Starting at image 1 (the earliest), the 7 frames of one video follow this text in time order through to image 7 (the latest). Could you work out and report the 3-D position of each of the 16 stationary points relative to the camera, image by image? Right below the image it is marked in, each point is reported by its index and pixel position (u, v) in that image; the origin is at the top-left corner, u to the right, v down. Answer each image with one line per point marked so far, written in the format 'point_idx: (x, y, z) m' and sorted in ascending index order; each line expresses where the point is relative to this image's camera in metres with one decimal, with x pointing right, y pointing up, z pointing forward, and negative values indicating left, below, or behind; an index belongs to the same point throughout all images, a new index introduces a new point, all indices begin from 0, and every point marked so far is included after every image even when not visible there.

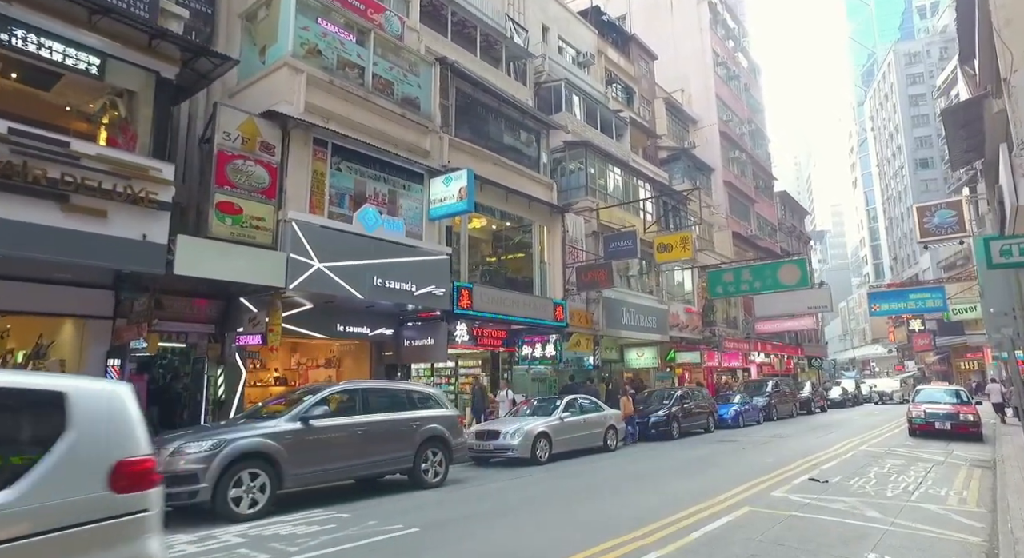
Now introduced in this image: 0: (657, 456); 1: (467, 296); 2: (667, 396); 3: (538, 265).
0: (+3.6, -4.4, +15.3) m
1: (-1.2, -0.4, +15.9) m
2: (+5.0, -3.8, +19.8) m
3: (+0.8, +0.4, +19.7) m
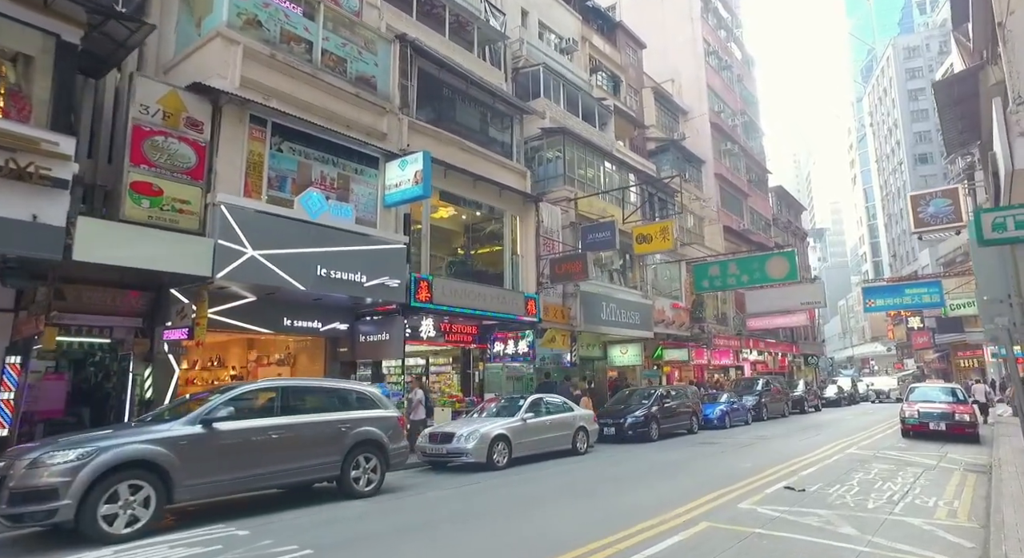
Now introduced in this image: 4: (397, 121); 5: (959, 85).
0: (+2.8, -4.2, +14.3) m
1: (-2.1, -0.2, +14.8) m
2: (+4.1, -3.6, +18.8) m
3: (-0.1, +0.7, +18.6) m
4: (-2.8, +3.9, +15.1) m
5: (+8.8, +3.8, +12.0) m
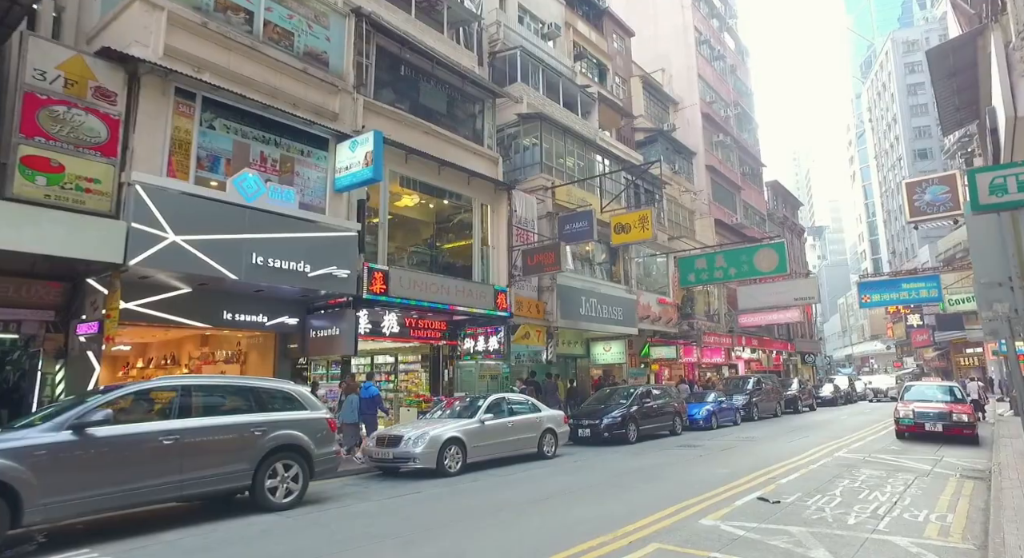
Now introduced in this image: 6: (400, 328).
0: (+1.9, -4.0, +13.2) m
1: (-2.9, 0.0, +13.8) m
2: (+3.3, -3.3, +17.7) m
3: (-0.9, +0.9, +17.6) m
4: (-3.7, +4.1, +14.0) m
5: (+7.9, +4.0, +11.0) m
6: (-2.8, -1.3, +15.6) m
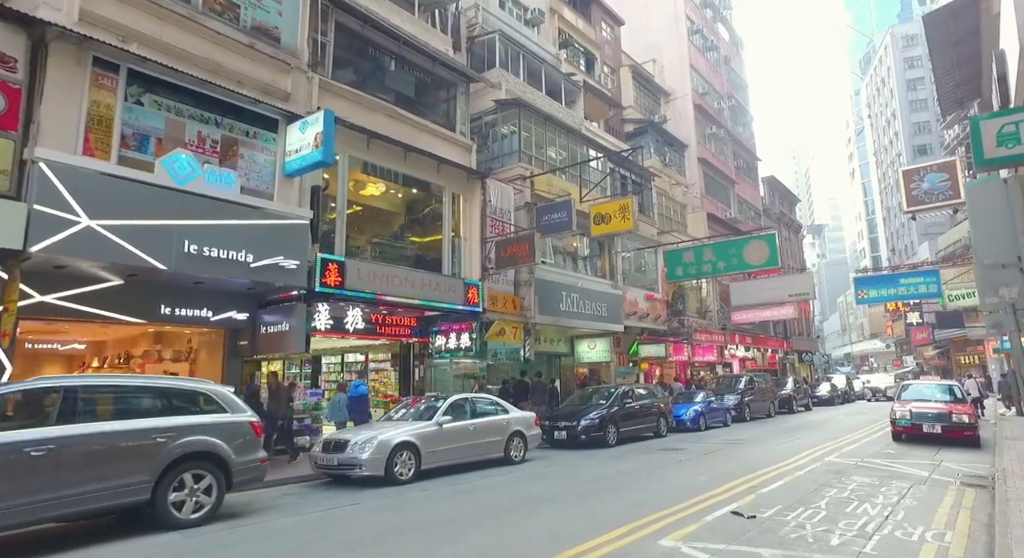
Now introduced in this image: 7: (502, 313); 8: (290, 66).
0: (+1.2, -3.8, +12.3) m
1: (-3.7, +0.2, +12.8) m
2: (+2.6, -3.2, +16.7) m
3: (-1.6, +1.0, +16.6) m
4: (-4.4, +4.2, +13.1) m
5: (+7.2, +4.2, +10.0) m
6: (-3.6, -1.1, +14.6) m
7: (-0.3, -1.0, +17.4) m
8: (-4.6, +4.4, +12.8) m
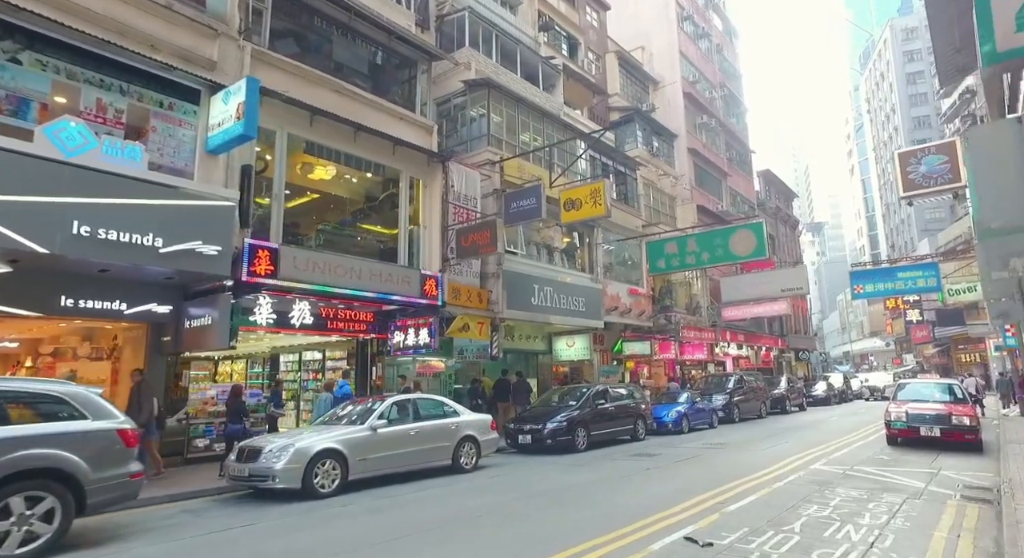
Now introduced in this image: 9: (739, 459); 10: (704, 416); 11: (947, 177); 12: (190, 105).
0: (+0.3, -3.6, +11.0) m
1: (-4.6, +0.4, +11.6) m
2: (+1.7, -2.9, +15.5) m
3: (-2.6, +1.3, +15.4) m
4: (-5.3, +4.4, +11.8) m
5: (+6.3, +4.5, +8.7) m
6: (-4.5, -0.9, +13.4) m
7: (-1.2, -0.7, +16.1) m
8: (-5.5, +4.6, +11.5) m
9: (+4.7, -3.7, +12.6) m
10: (+6.2, -4.4, +19.9) m
11: (+11.8, +2.7, +16.7) m
12: (-5.7, +3.1, +10.9) m
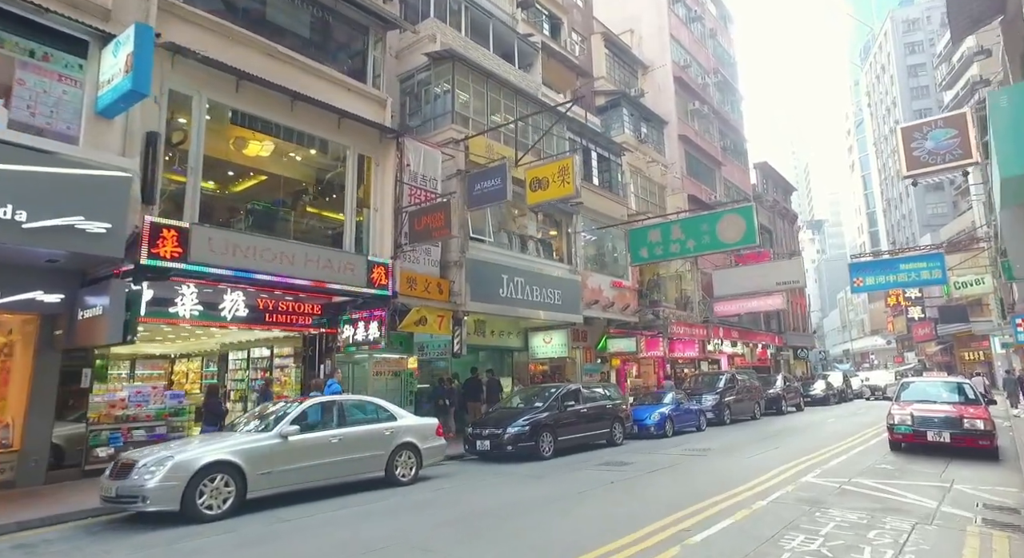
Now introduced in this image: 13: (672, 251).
0: (-0.6, -3.3, +9.5) m
1: (-5.5, +0.6, +10.0) m
2: (+0.8, -2.7, +13.9) m
3: (-3.5, +1.5, +13.8) m
4: (-6.2, +4.7, +10.3) m
5: (+5.4, +4.8, +7.2) m
6: (-5.4, -0.6, +11.9) m
7: (-2.1, -0.5, +14.6) m
8: (-6.4, +4.9, +10.0) m
9: (+3.8, -3.4, +11.0) m
10: (+5.3, -4.2, +18.3) m
11: (+11.0, +3.0, +15.2) m
12: (-6.6, +3.4, +9.4) m
13: (+4.8, +0.8, +18.3) m
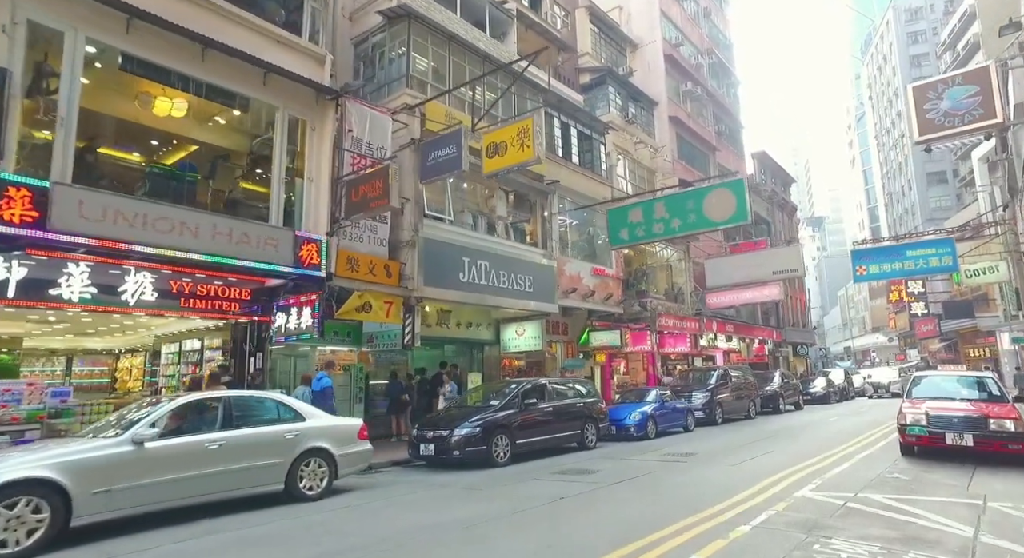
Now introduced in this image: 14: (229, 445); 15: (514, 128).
0: (-1.5, -2.9, +7.7) m
1: (-6.4, +1.0, +8.2) m
2: (-0.1, -2.2, +12.2) m
3: (-4.4, +1.9, +12.0) m
4: (-7.1, +5.1, +8.5) m
5: (+4.4, +5.2, +5.4) m
6: (-6.3, -0.2, +10.1) m
7: (-3.0, -0.1, +12.8) m
8: (-7.3, +5.3, +8.2) m
9: (+2.9, -3.0, +9.3) m
10: (+4.4, -3.7, +16.6) m
11: (+10.0, +3.5, +13.4) m
12: (-7.5, +3.8, +7.6) m
13: (+3.9, +1.2, +16.5) m
14: (-3.3, -2.0, +7.2) m
15: (+0.1, +2.9, +11.8) m
